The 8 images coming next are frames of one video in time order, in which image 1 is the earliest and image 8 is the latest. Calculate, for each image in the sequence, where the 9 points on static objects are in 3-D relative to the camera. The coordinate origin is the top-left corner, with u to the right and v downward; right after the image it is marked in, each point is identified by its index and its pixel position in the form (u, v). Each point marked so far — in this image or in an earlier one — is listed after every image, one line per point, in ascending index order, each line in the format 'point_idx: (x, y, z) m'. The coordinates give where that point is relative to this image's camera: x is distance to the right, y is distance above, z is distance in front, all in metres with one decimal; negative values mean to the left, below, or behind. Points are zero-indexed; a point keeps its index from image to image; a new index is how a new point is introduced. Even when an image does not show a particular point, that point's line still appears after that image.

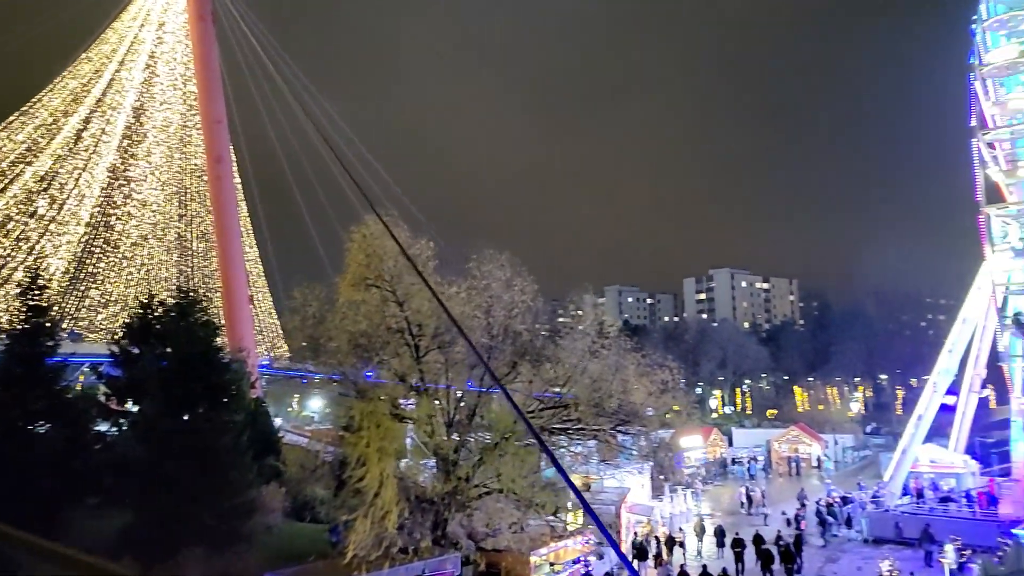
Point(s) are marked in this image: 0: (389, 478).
0: (-1.9, -3.2, +12.4) m
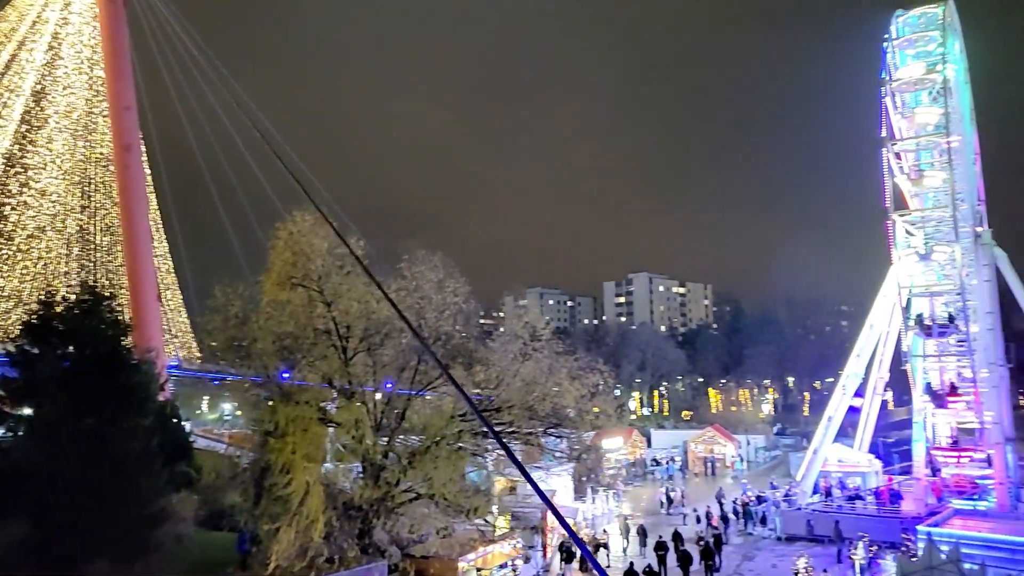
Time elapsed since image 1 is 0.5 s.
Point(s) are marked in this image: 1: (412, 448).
0: (-3.1, -3.2, +12.0) m
1: (-1.9, -2.7, +12.9) m
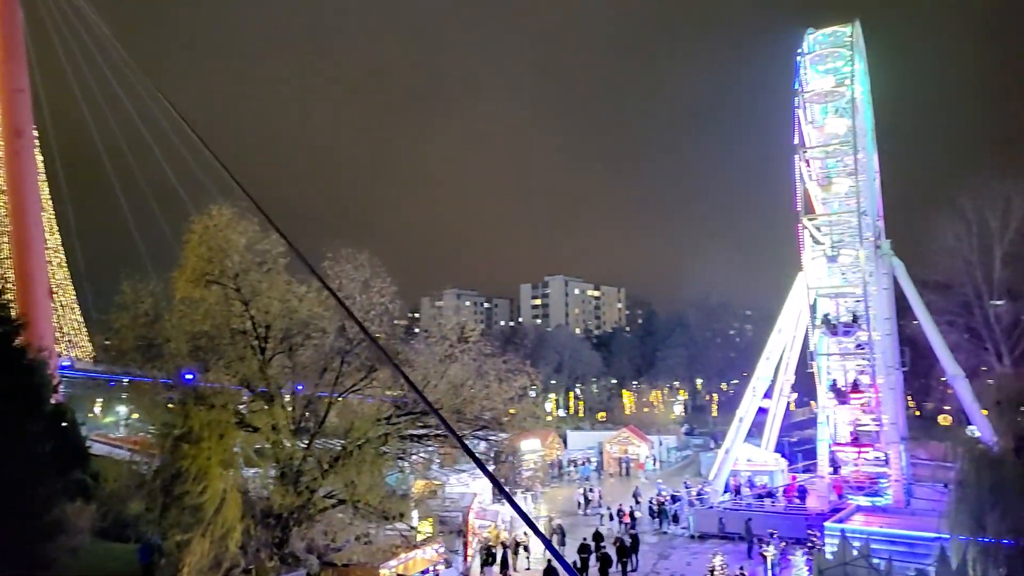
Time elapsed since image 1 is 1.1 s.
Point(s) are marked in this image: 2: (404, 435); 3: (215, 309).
0: (-4.2, -3.2, +11.5) m
1: (-3.2, -2.7, +12.5) m
2: (-1.9, -2.5, +12.8) m
3: (-5.1, -0.4, +12.7) m
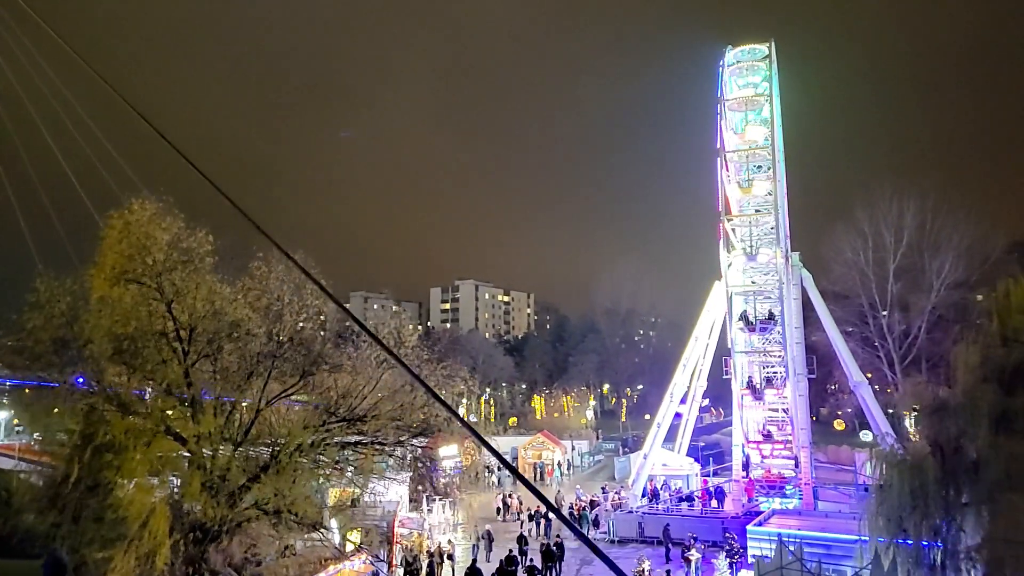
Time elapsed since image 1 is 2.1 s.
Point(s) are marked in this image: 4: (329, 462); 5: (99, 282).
0: (-5.1, -3.2, +10.8) m
1: (-4.2, -2.7, +11.9) m
2: (-2.9, -2.6, +12.4) m
3: (-6.1, -0.3, +11.9) m
4: (-3.1, -2.9, +12.3) m
5: (-6.7, +0.1, +12.0) m
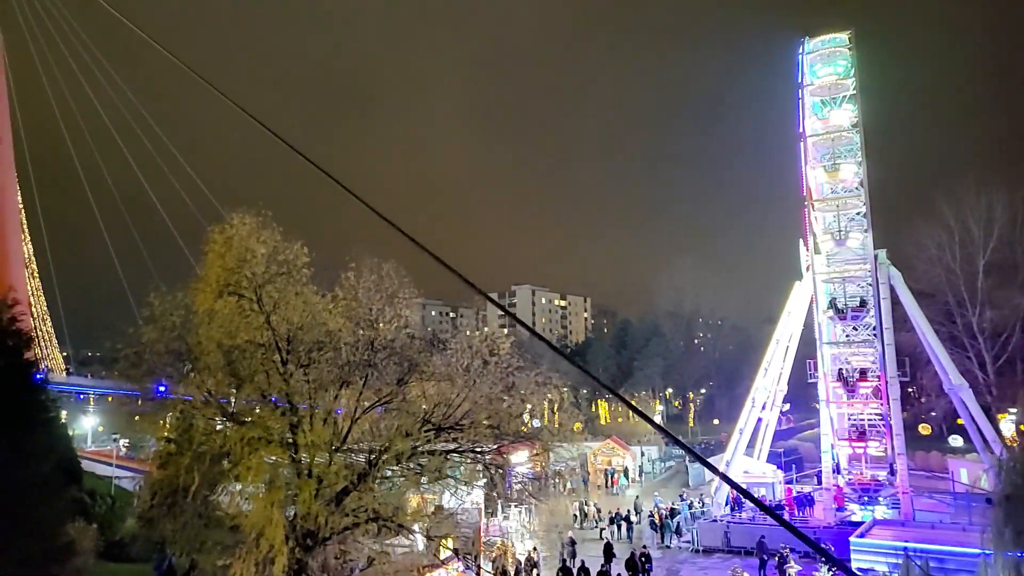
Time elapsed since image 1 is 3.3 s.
0: (-3.5, -3.3, +10.9) m
1: (-2.6, -2.9, +12.0) m
2: (-1.3, -2.7, +12.4) m
3: (-4.5, -0.5, +12.2) m
4: (-1.5, -3.0, +12.3) m
5: (-5.2, -0.1, +12.3) m
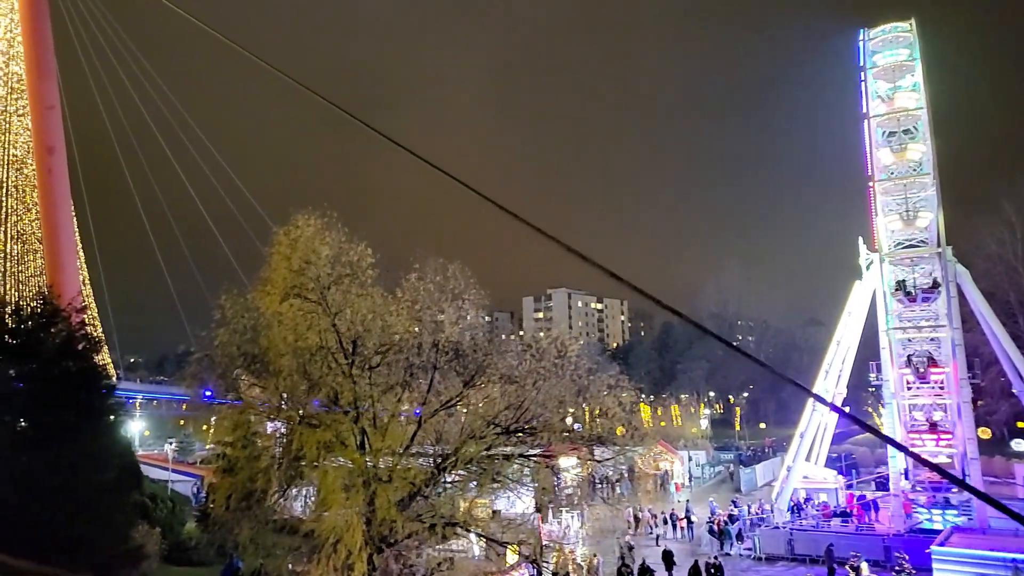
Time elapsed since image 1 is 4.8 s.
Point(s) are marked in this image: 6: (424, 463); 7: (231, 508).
0: (-2.4, -3.4, +10.8) m
1: (-1.4, -2.9, +11.8) m
2: (-0.1, -2.7, +12.2) m
3: (-3.4, -0.6, +12.1) m
4: (-0.3, -3.0, +12.0) m
5: (-4.0, -0.2, +12.2) m
6: (-1.4, -3.0, +12.2) m
7: (-4.4, -3.4, +11.5) m
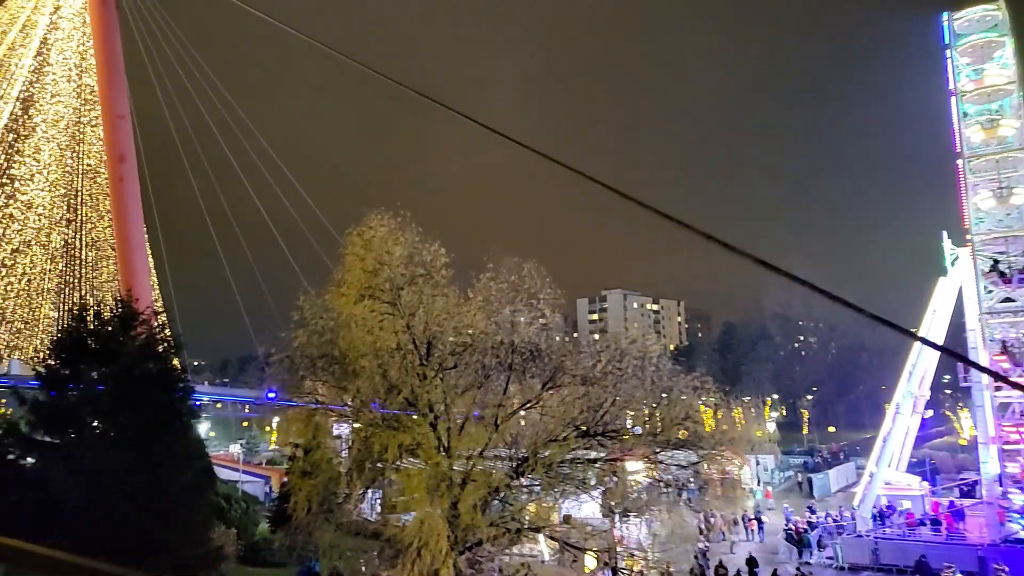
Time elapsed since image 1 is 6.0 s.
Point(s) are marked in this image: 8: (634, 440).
0: (-1.2, -3.4, +10.6) m
1: (-0.2, -2.9, +11.5) m
2: (+1.1, -2.7, +11.8) m
3: (-2.1, -0.6, +11.9) m
4: (+1.0, -3.0, +11.7) m
5: (-2.8, -0.2, +12.1) m
6: (-0.1, -2.9, +11.9) m
7: (-3.1, -3.5, +11.5) m
8: (+2.0, -2.5, +12.0) m
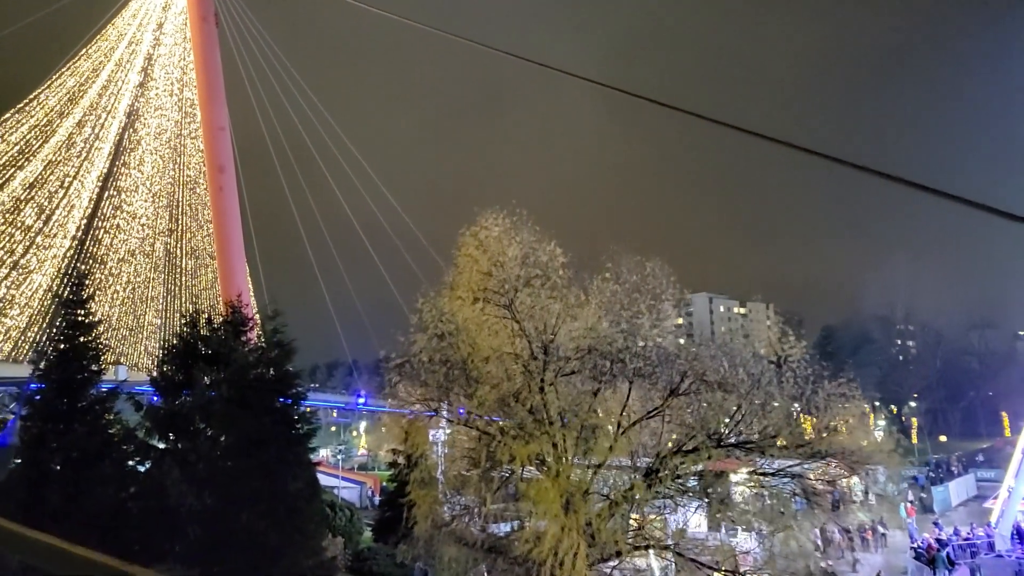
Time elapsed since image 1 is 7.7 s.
0: (+0.5, -3.4, +10.0) m
1: (+1.7, -2.9, +10.8) m
2: (+3.0, -2.7, +11.0) m
3: (-0.2, -0.6, +11.4) m
4: (+2.9, -3.0, +10.9) m
5: (-0.8, -0.2, +11.7) m
6: (+1.8, -3.0, +11.2) m
7: (-1.3, -3.5, +11.1) m
8: (+3.9, -2.5, +11.1) m
